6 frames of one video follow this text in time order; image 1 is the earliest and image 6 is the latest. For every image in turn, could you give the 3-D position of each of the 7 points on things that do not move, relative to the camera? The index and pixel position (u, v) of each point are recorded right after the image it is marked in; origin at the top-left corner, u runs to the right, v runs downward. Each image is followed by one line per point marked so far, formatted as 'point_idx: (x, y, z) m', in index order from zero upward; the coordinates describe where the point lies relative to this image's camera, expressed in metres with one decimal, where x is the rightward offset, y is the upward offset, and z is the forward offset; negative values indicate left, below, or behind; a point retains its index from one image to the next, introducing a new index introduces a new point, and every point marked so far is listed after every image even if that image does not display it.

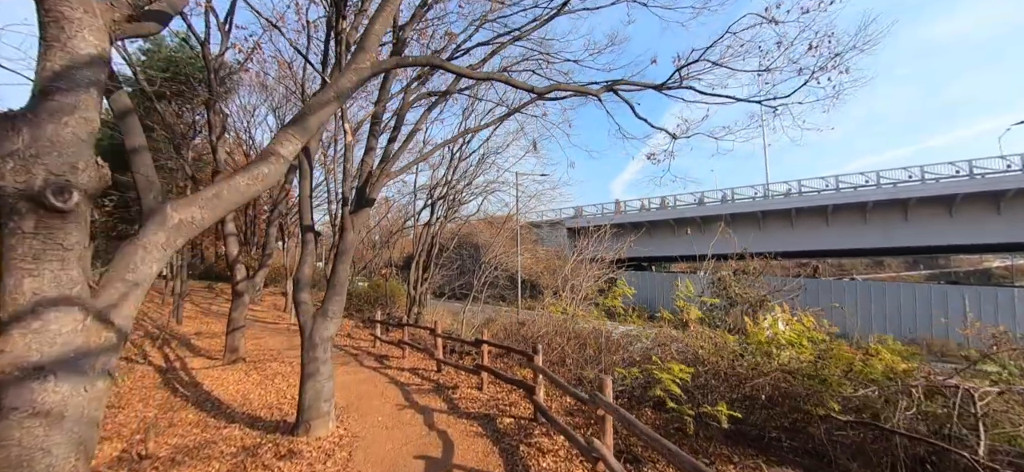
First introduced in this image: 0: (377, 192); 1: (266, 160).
0: (-2.1, +0.7, +6.2) m
1: (-1.9, +0.6, +3.1) m
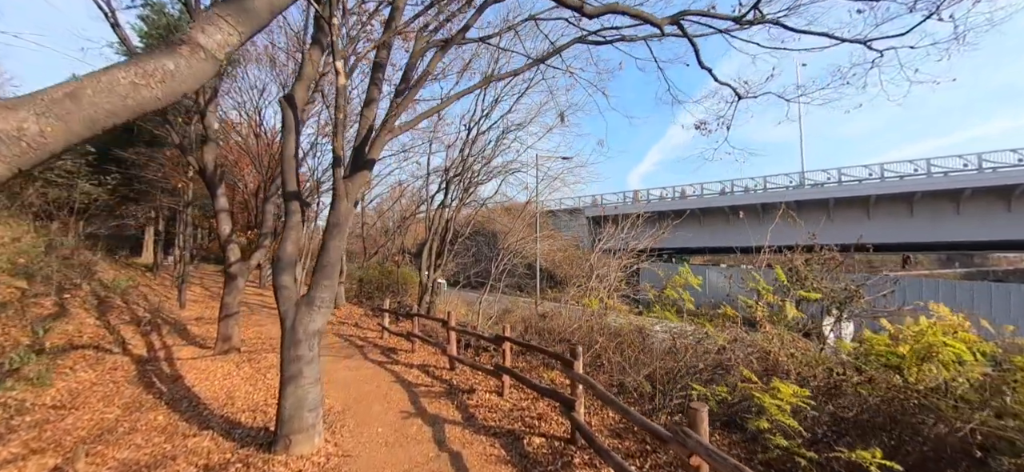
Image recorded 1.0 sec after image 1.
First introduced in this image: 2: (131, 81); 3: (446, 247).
0: (-1.7, +1.1, +5.0) m
1: (-1.6, +0.9, +1.9) m
2: (-1.7, +0.7, +1.8) m
3: (-2.6, -0.4, +15.6) m
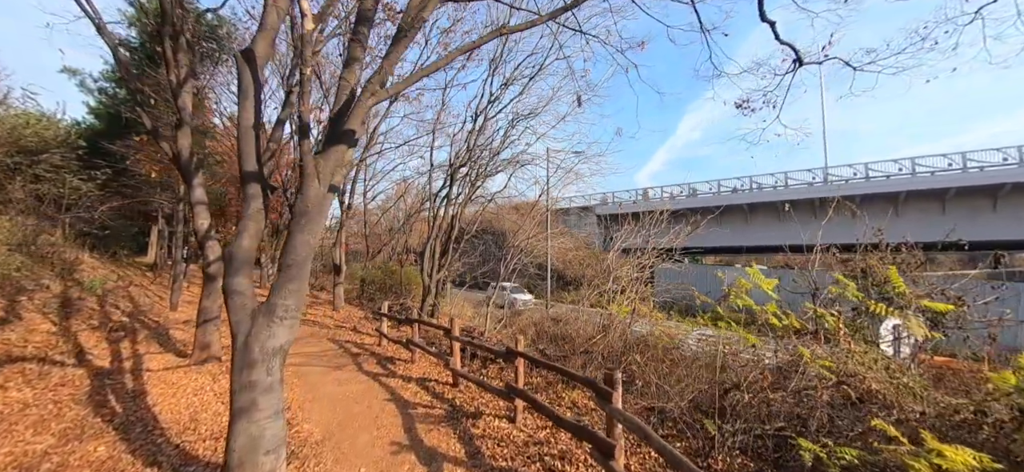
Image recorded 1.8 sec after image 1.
0: (-1.5, +1.1, +3.9) m
1: (-1.5, +1.0, +0.9) m
2: (-1.6, +0.8, +0.8) m
3: (-2.2, -0.4, +14.5) m
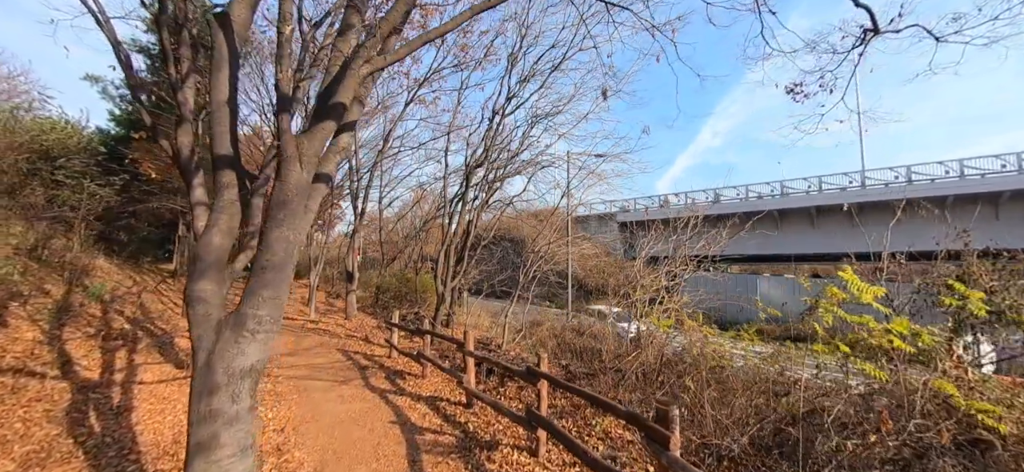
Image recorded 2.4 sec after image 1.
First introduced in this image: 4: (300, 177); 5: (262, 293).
0: (-1.3, +1.2, +3.3) m
1: (-1.5, +1.1, +0.2) m
2: (-1.6, +0.9, +0.1) m
3: (-1.6, -0.6, +13.9) m
4: (-1.6, +0.5, +3.1) m
5: (-1.9, -0.4, +3.0) m
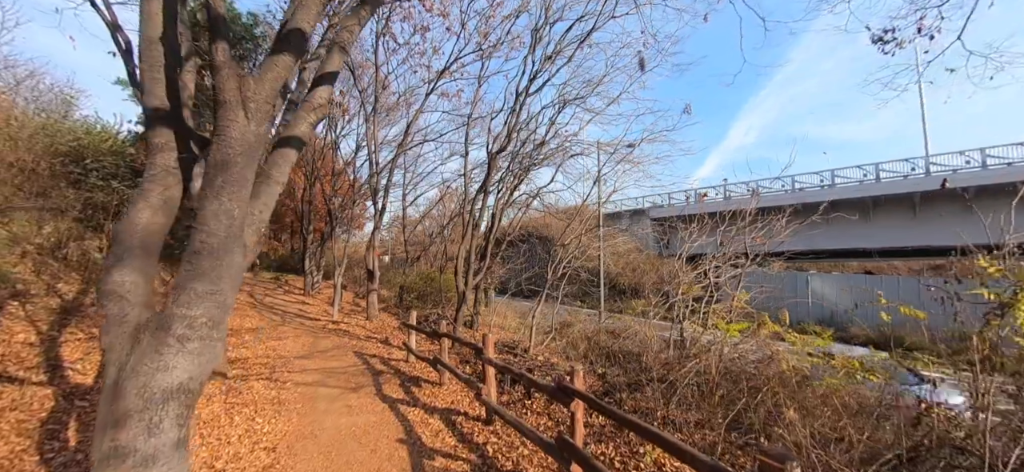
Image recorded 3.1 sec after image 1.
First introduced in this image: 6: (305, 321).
0: (-1.2, +1.3, +2.5) m
1: (-1.6, +1.2, -0.6) m
2: (-1.7, +1.0, -0.7) m
3: (-0.7, -0.4, +13.1) m
4: (-1.5, +0.6, +2.3) m
5: (-1.8, -0.3, +2.2) m
6: (-7.6, -3.1, +14.6) m
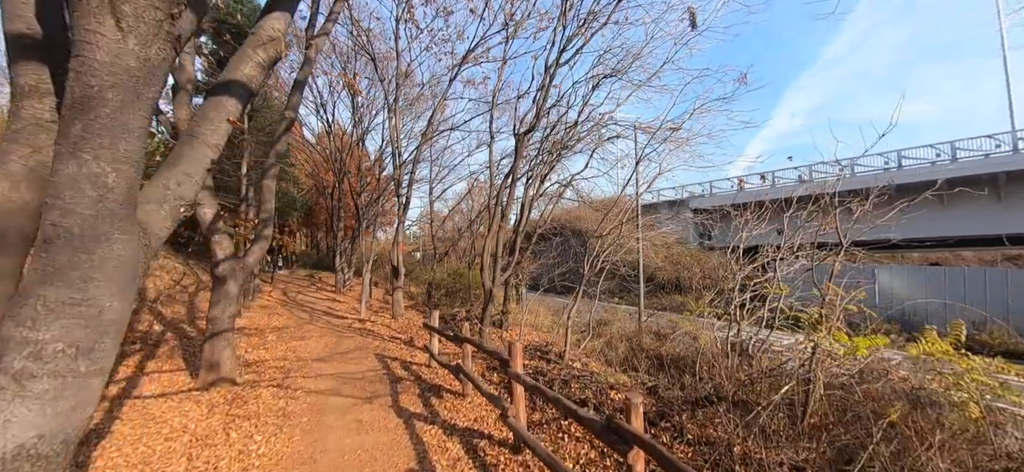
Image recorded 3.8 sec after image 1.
0: (-1.1, +1.4, +1.6) m
1: (-1.7, +1.3, -1.4) m
2: (-1.8, +1.1, -1.5) m
3: (+0.3, -0.2, +12.1) m
4: (-1.5, +0.7, +1.5) m
5: (-1.7, -0.2, +1.4) m
6: (-6.5, -3.0, +14.3) m
